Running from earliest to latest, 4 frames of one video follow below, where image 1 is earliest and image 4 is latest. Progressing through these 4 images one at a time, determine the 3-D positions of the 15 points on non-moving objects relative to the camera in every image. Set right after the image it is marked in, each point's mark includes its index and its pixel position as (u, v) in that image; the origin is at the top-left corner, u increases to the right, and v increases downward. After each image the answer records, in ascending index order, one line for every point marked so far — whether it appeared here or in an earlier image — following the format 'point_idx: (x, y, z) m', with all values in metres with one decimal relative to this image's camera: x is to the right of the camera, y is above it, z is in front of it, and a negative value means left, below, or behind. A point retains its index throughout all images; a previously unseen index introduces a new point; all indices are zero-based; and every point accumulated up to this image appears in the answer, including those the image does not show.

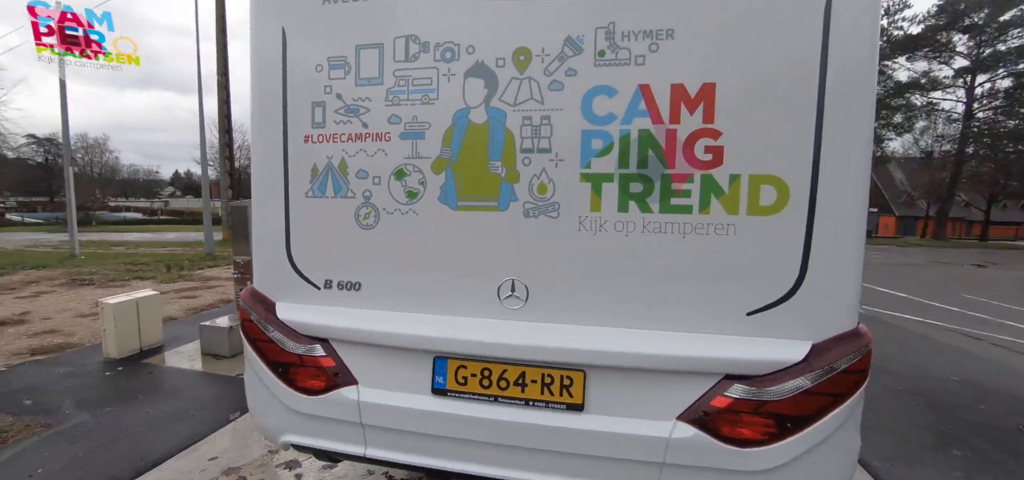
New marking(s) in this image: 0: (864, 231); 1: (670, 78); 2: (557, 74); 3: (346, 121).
0: (+1.0, 0.0, +1.2) m
1: (+0.5, +0.5, +1.2) m
2: (+0.1, +0.5, +1.3) m
3: (-0.6, +0.4, +1.5) m
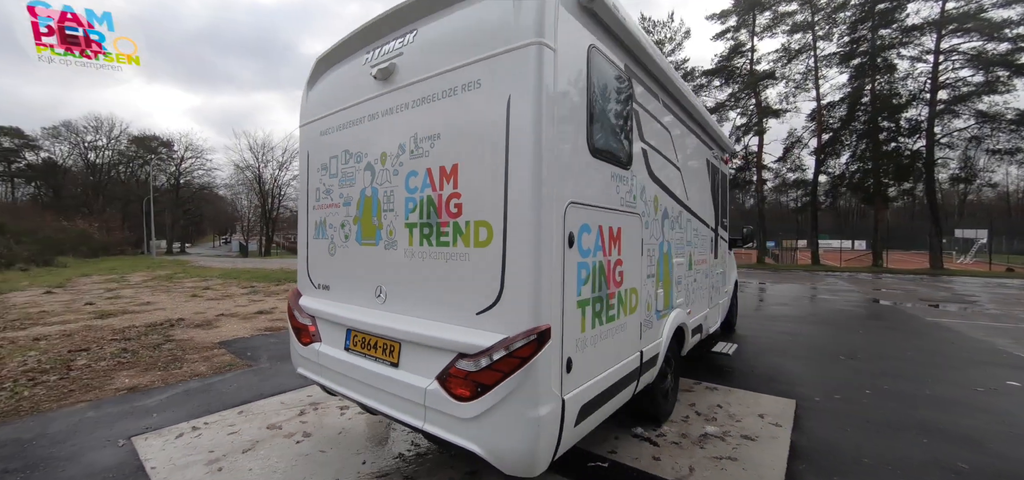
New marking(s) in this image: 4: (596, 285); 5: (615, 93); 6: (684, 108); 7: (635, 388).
0: (+0.1, -0.1, +1.7) m
1: (-0.4, +0.4, +2.0) m
2: (-0.6, +0.4, +2.2) m
3: (-1.2, +0.3, +2.6) m
4: (+0.4, -0.2, +2.1) m
5: (+0.6, +0.9, +2.3) m
6: (+1.5, +1.2, +3.5) m
7: (+0.8, -1.0, +2.6) m
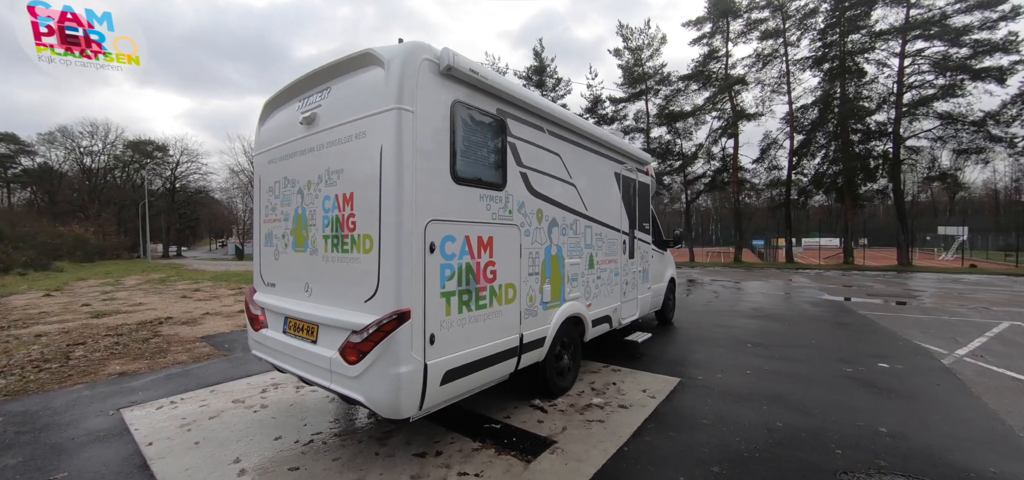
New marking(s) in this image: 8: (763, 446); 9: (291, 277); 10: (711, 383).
0: (-0.7, -0.1, +2.4) m
1: (-1.1, +0.3, +2.7) m
2: (-1.4, +0.4, +2.9) m
3: (-2.0, +0.2, +3.3) m
4: (-0.4, -0.3, +2.8) m
5: (-0.2, +0.8, +3.0) m
6: (+0.7, +1.1, +4.2) m
7: (0.0, -1.0, +3.3) m
8: (+1.8, -1.5, +2.9) m
9: (-1.7, -0.3, +3.1) m
10: (+2.1, -1.5, +4.3) m
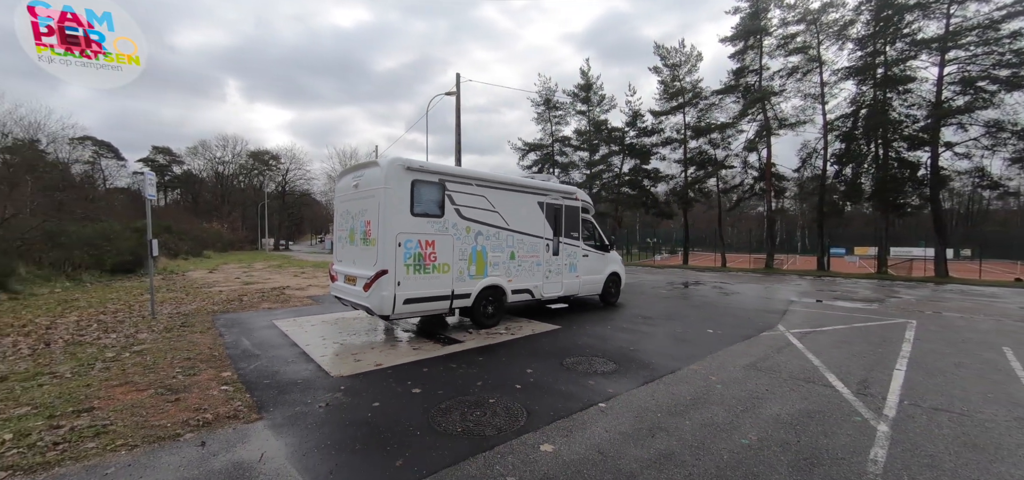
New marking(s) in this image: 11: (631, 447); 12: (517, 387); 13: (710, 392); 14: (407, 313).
0: (-1.8, -0.1, +5.7) m
1: (-2.2, +0.3, +6.1) m
2: (-2.5, +0.4, +6.4) m
3: (-3.0, +0.2, +6.9) m
4: (-1.5, -0.3, +6.1) m
5: (-1.2, +0.8, +6.3) m
6: (-0.2, +1.1, +7.3) m
7: (-1.0, -1.0, +6.6) m
8: (+0.6, -1.6, +5.9) m
9: (-2.8, -0.3, +6.7) m
10: (+1.2, -1.6, +7.1) m
11: (+0.9, -1.5, +2.9) m
12: (+0.1, -1.5, +4.1) m
13: (+2.0, -1.5, +4.1) m
14: (-1.6, -1.1, +6.1) m
